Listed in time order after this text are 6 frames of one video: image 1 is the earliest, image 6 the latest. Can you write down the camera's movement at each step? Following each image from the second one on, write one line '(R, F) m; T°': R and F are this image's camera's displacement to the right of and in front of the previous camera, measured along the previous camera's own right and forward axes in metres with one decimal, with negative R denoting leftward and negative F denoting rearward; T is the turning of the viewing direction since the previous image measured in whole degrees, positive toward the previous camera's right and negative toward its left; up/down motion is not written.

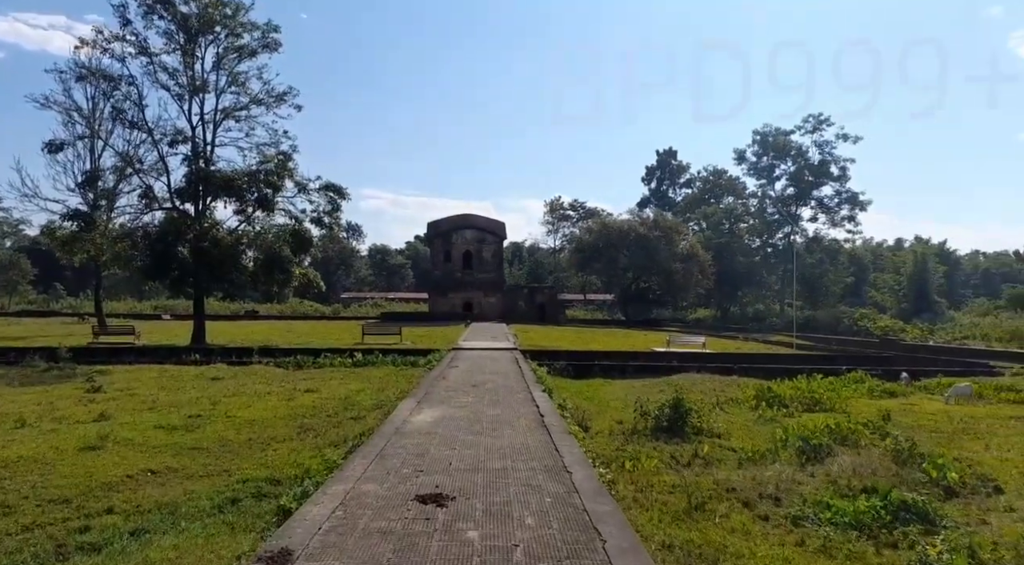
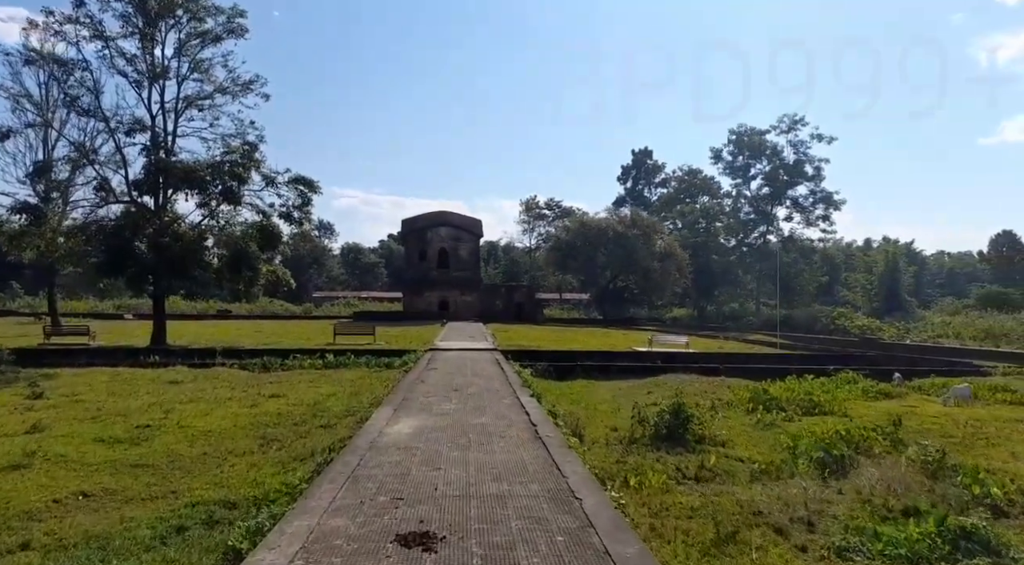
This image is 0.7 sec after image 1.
(-0.2, +0.9) m; +2°
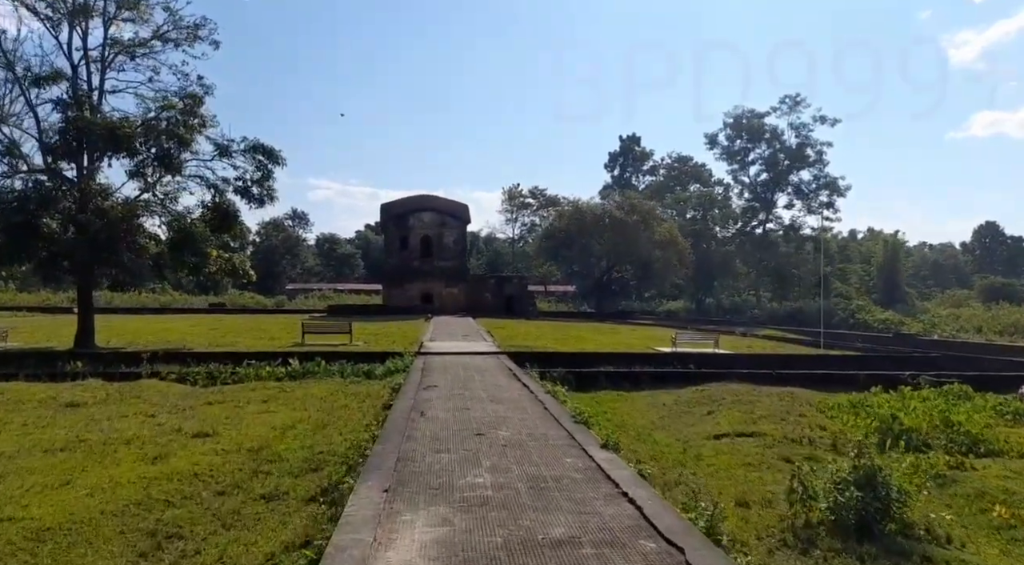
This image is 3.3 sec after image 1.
(-0.8, +4.0) m; +2°
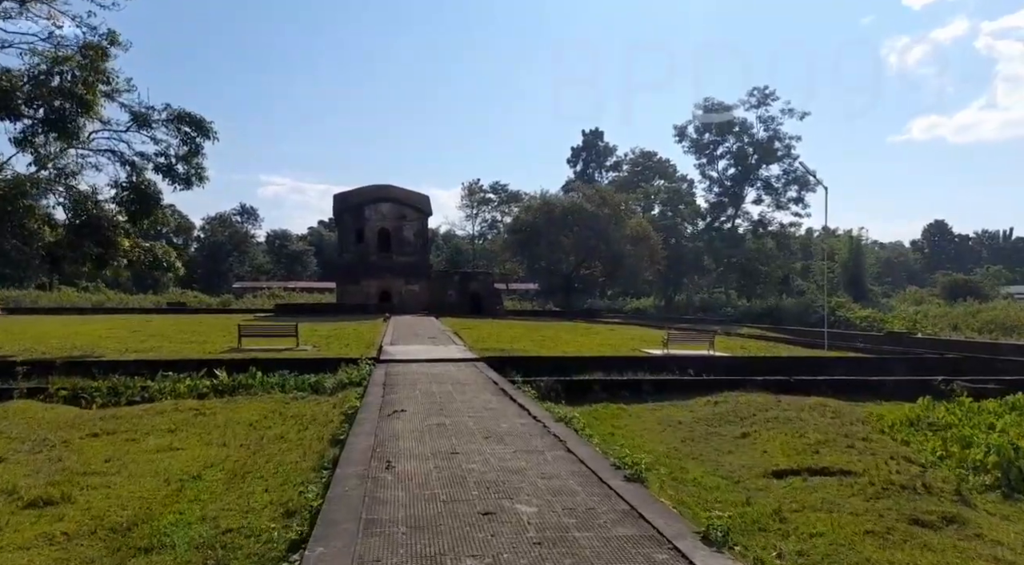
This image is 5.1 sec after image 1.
(-0.5, +2.8) m; +4°
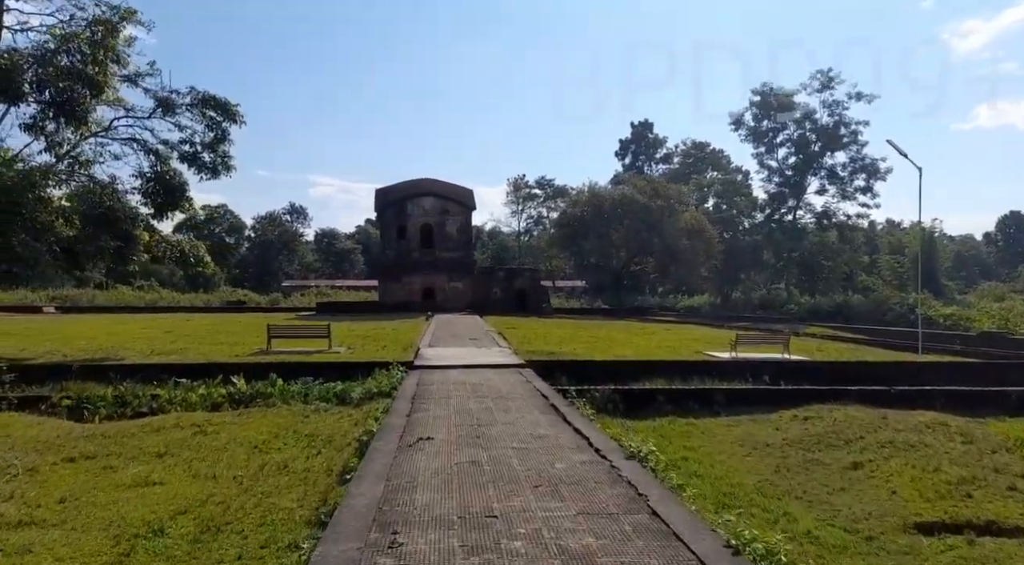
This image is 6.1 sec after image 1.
(-0.1, +1.8) m; -4°
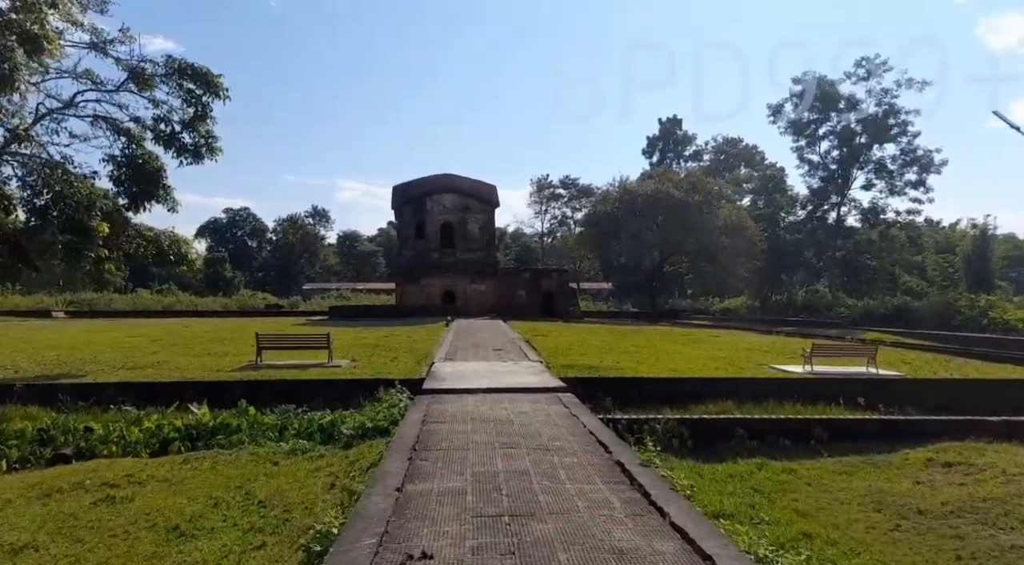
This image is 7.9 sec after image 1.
(-0.2, +2.8) m; -2°
